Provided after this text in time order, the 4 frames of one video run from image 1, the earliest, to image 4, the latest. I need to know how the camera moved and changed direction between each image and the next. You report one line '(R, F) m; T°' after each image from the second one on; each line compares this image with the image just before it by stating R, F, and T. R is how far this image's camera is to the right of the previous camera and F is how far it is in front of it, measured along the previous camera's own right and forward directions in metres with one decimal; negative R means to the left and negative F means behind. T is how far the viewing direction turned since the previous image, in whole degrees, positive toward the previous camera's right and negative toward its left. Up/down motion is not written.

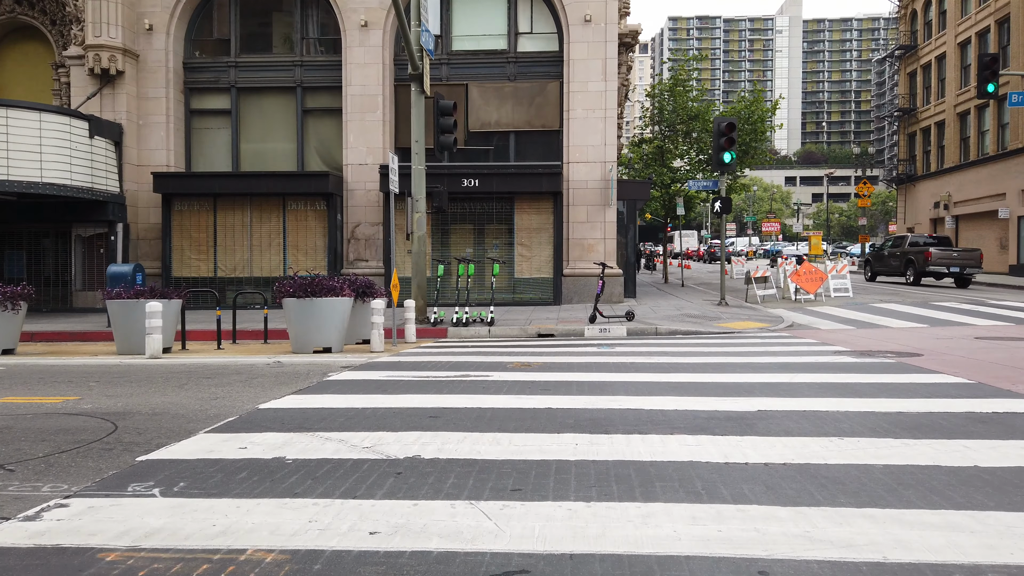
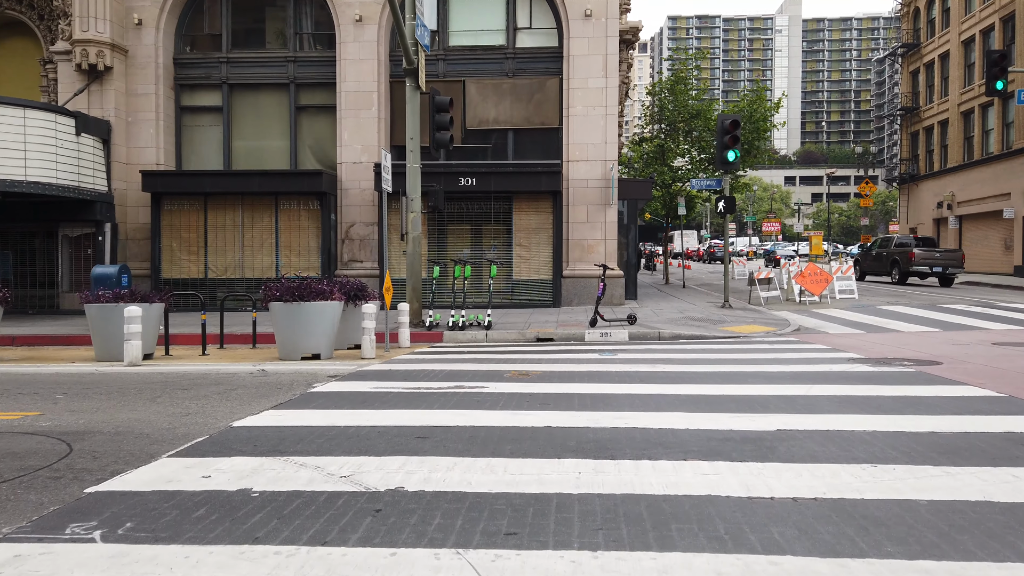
(0.0, +0.5) m; 0°
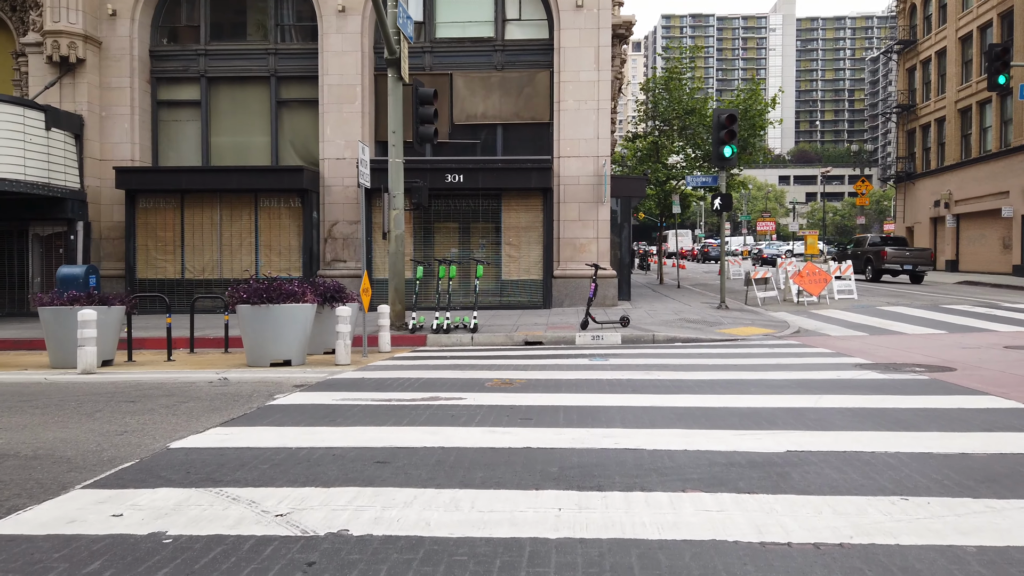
(+0.1, +0.6) m; 0°
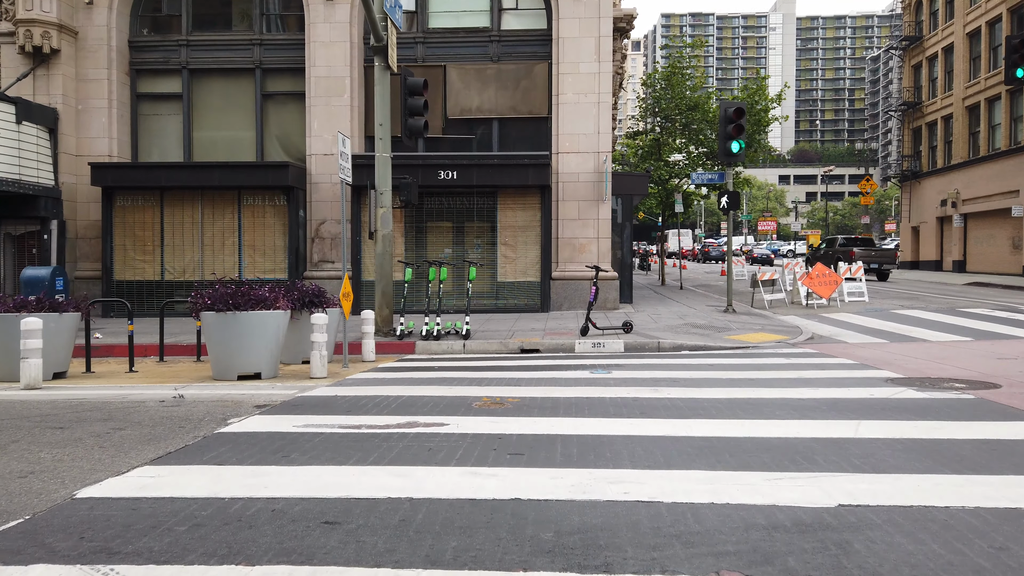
(+0.1, +0.9) m; 0°
